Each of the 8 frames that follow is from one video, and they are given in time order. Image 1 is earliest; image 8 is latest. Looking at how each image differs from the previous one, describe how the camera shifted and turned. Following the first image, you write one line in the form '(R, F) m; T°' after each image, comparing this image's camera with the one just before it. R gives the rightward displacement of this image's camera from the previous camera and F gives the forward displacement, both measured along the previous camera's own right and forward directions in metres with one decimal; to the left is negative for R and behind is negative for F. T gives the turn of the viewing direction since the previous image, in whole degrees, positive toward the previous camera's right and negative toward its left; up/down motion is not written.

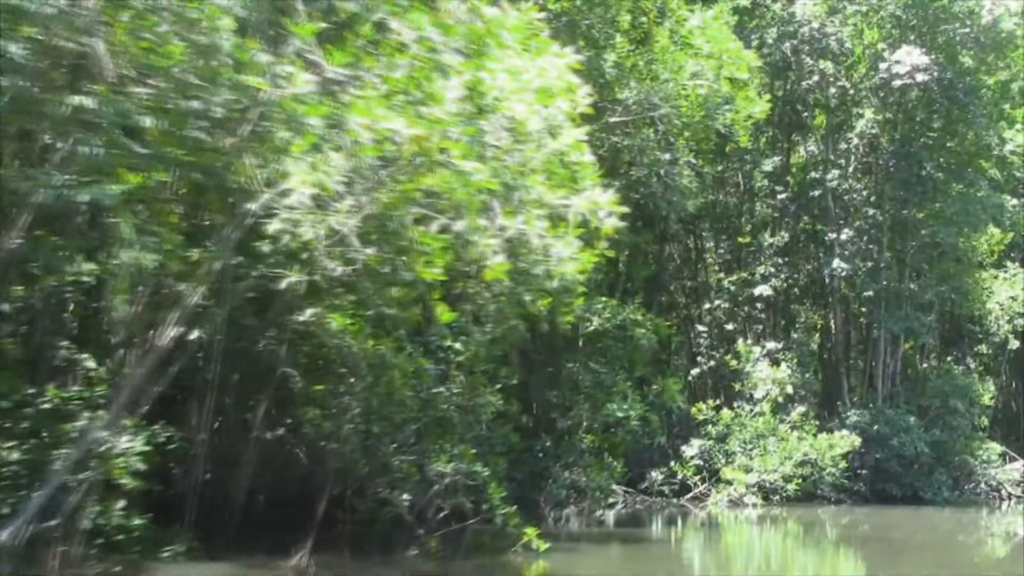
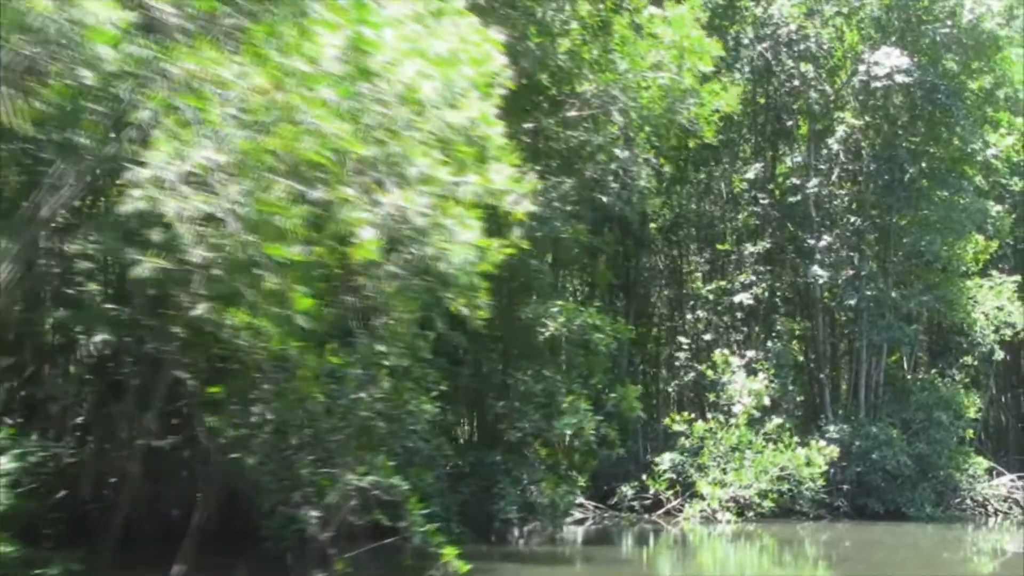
(+0.3, +0.5) m; 0°
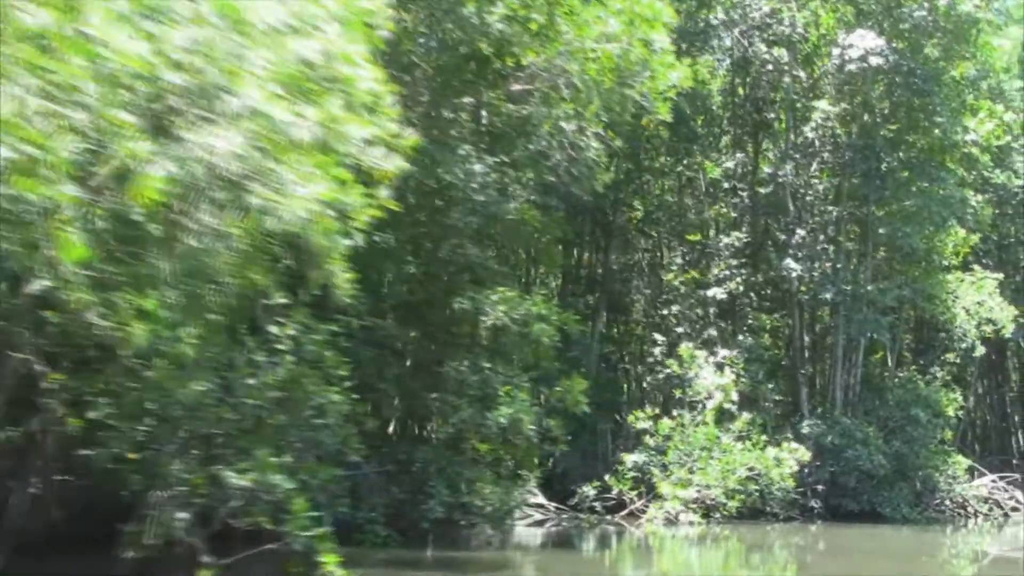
(+0.4, +0.5) m; 0°
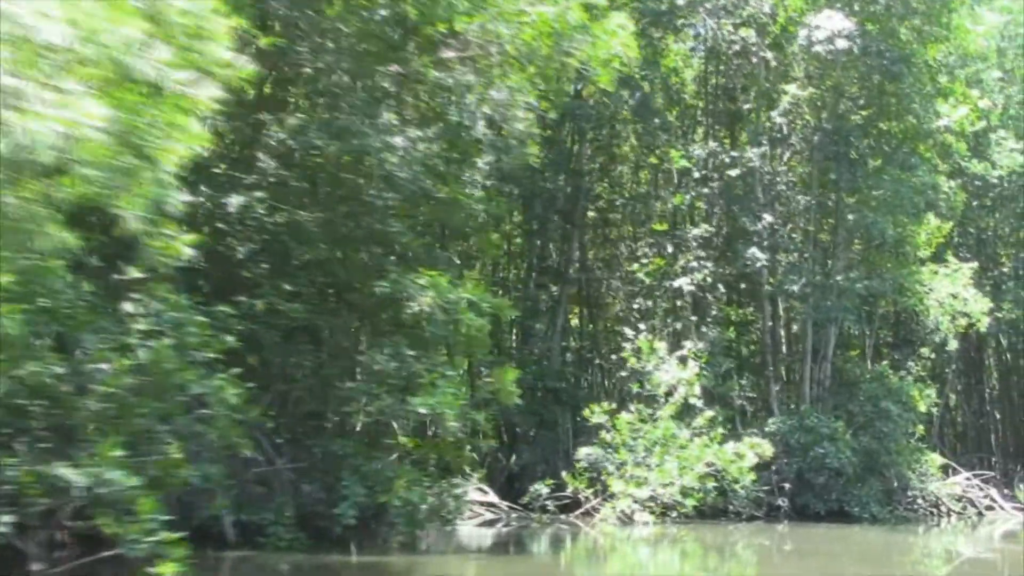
(+0.4, +0.6) m; +1°
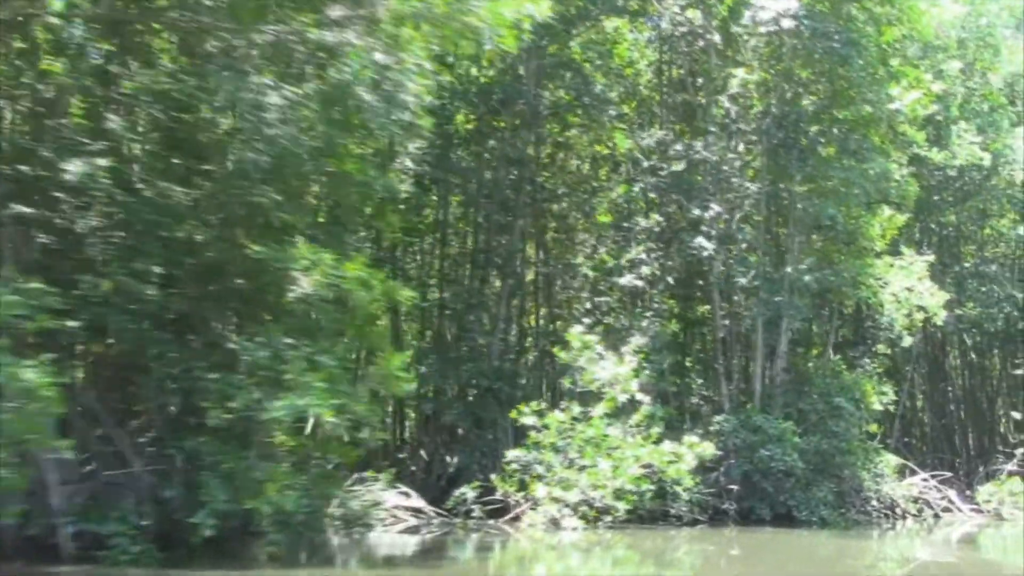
(+0.5, +0.7) m; +1°
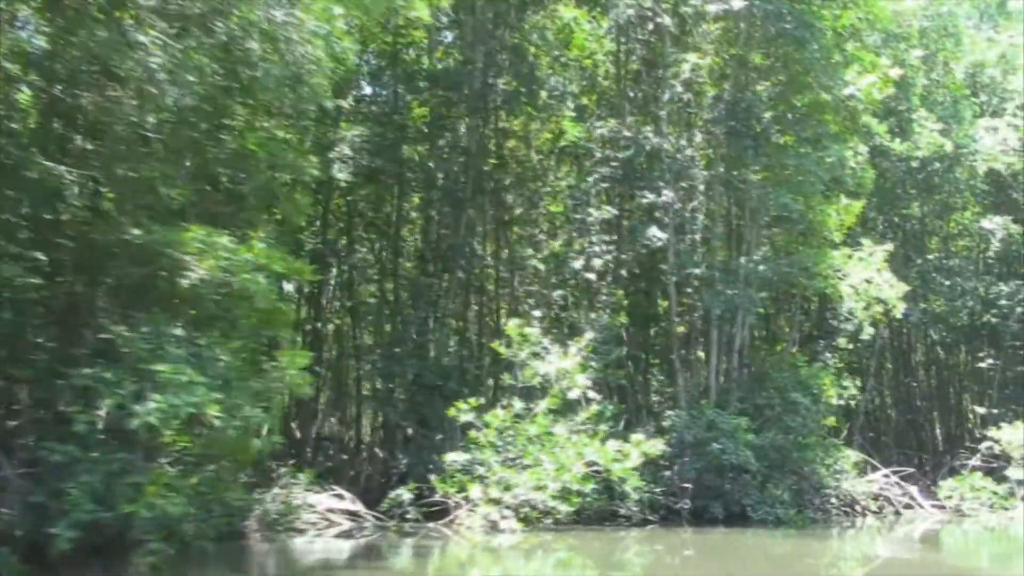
(+0.4, +0.5) m; +1°
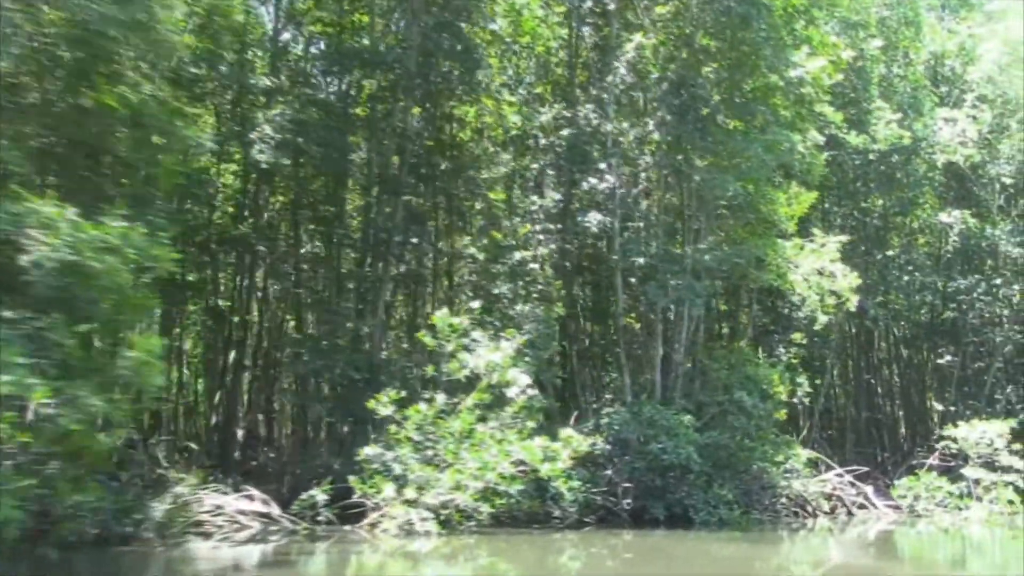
(+0.5, +0.6) m; +1°
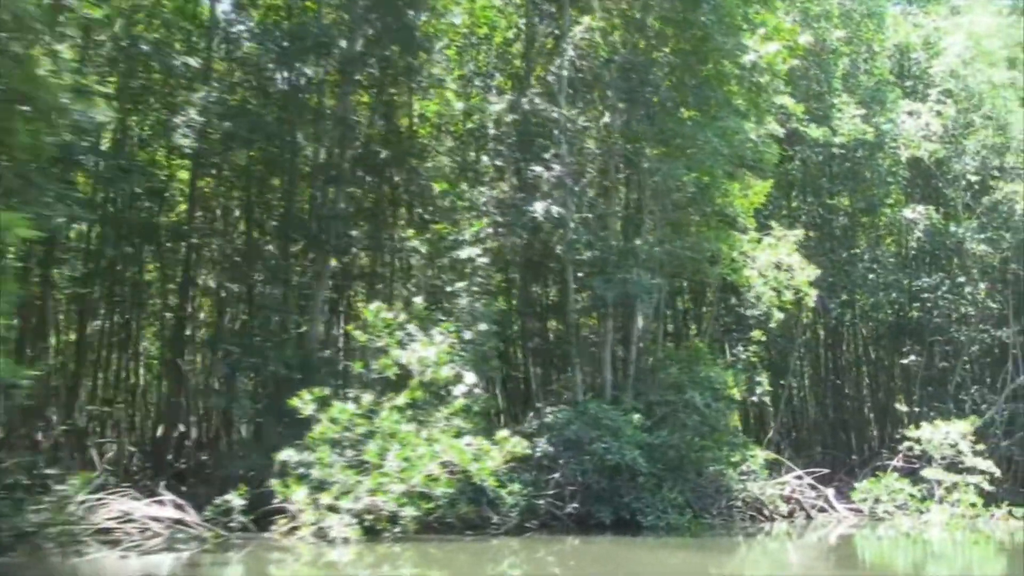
(+0.4, +0.6) m; +1°
